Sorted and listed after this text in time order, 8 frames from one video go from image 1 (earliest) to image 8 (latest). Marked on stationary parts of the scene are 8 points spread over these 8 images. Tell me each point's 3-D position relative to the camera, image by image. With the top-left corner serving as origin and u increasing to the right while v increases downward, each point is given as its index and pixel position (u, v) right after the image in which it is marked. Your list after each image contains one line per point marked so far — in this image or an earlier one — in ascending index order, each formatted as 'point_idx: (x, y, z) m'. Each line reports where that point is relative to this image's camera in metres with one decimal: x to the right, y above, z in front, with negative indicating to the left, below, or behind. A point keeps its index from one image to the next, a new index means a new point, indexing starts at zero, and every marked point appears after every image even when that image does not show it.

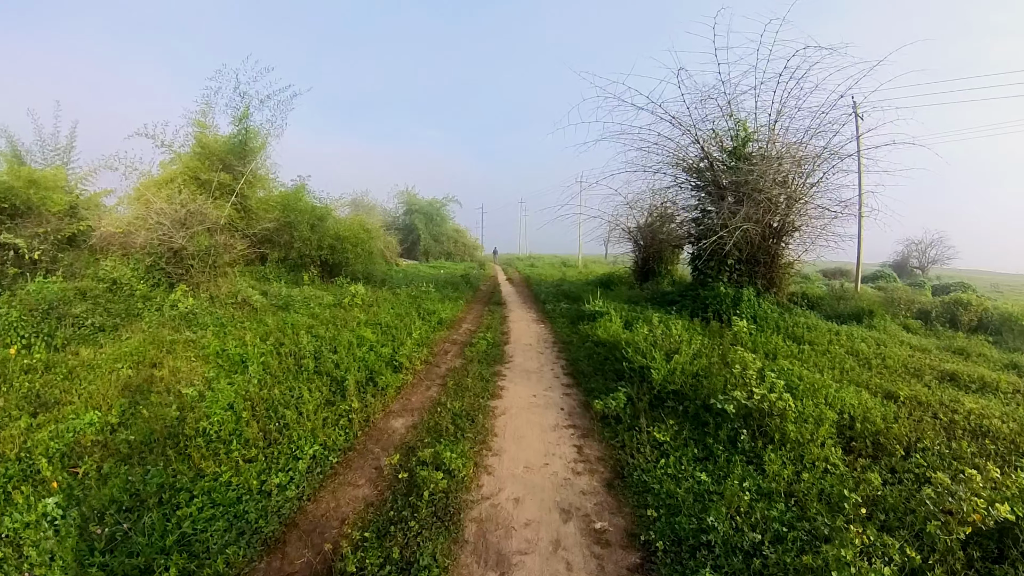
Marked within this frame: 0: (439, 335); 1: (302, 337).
0: (-0.8, -0.5, +8.1) m
1: (-2.1, -0.5, +7.7) m
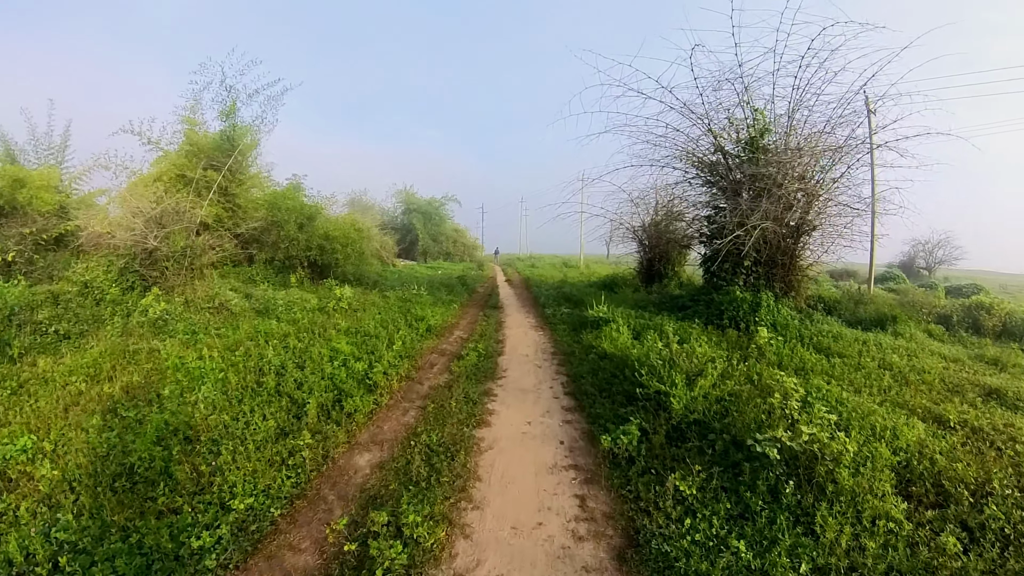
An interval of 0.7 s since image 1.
0: (-0.8, -0.5, +7.3) m
1: (-2.2, -0.5, +6.9) m
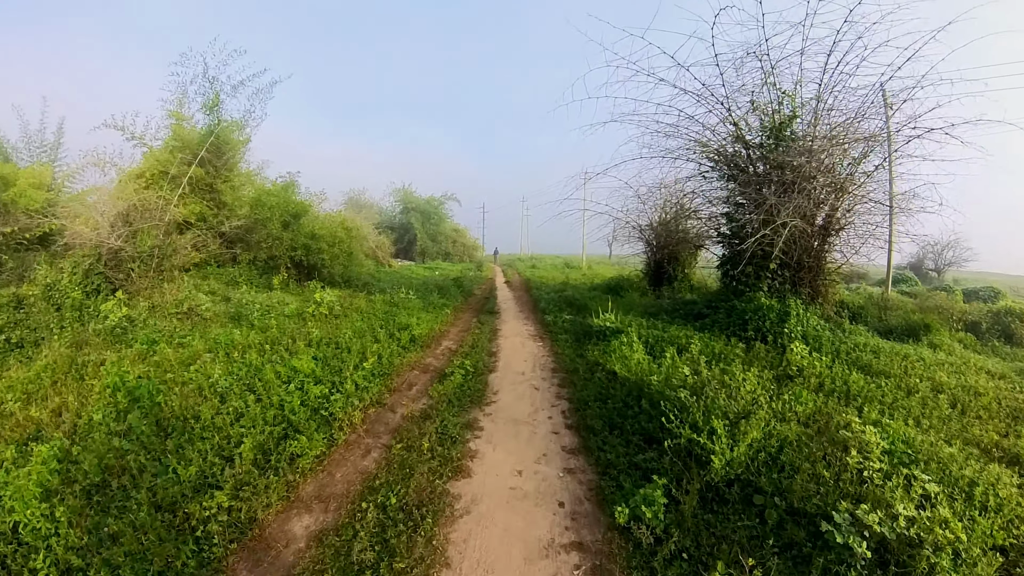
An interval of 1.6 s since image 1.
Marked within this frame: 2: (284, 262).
0: (-0.9, -0.6, +6.3) m
1: (-2.2, -0.6, +6.0) m
2: (-4.2, +0.5, +13.8) m
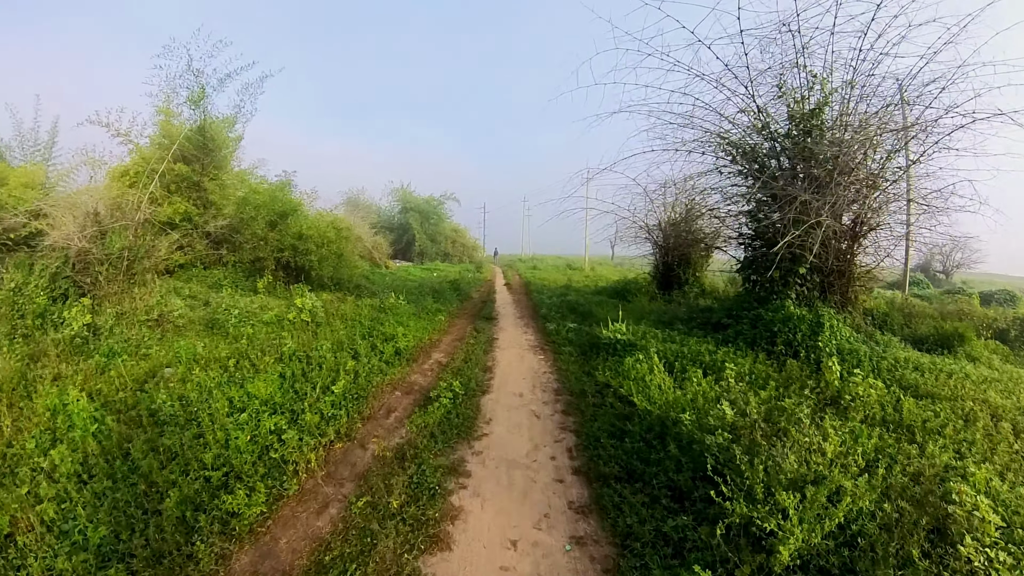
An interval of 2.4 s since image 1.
0: (-0.9, -0.6, +5.6) m
1: (-2.2, -0.7, +5.2) m
2: (-4.2, +0.4, +13.0) m
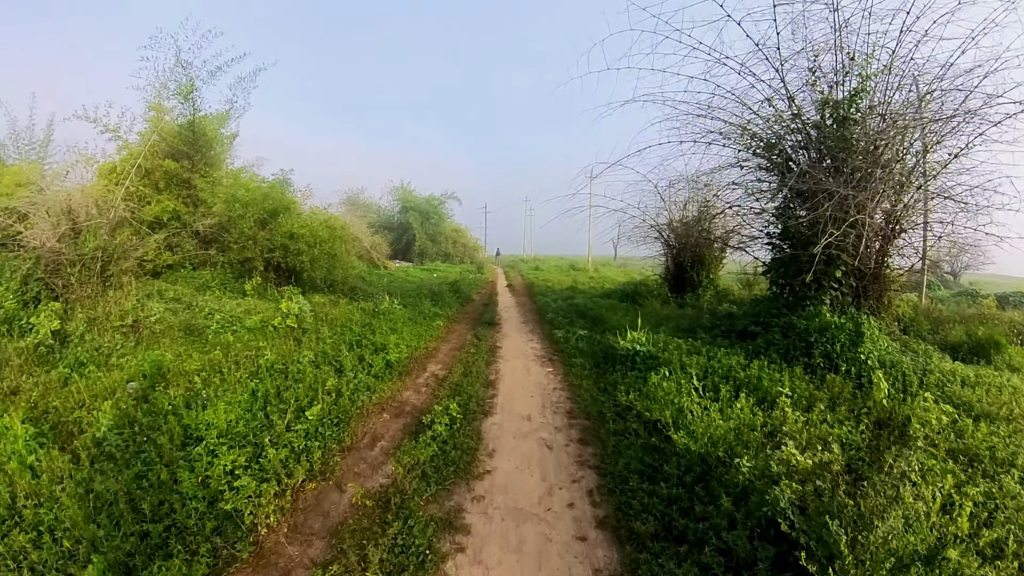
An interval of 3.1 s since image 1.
0: (-0.8, -0.7, +4.9) m
1: (-2.2, -0.7, +4.5) m
2: (-4.1, +0.4, +12.4) m
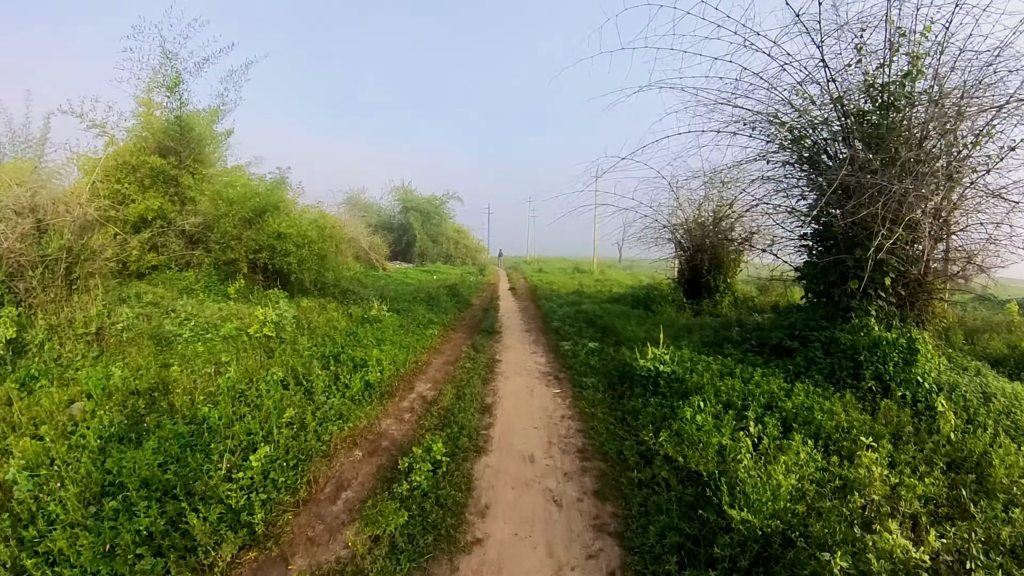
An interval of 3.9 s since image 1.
0: (-0.8, -0.7, +4.1) m
1: (-2.2, -0.7, +3.8) m
2: (-4.1, +0.3, +11.6) m
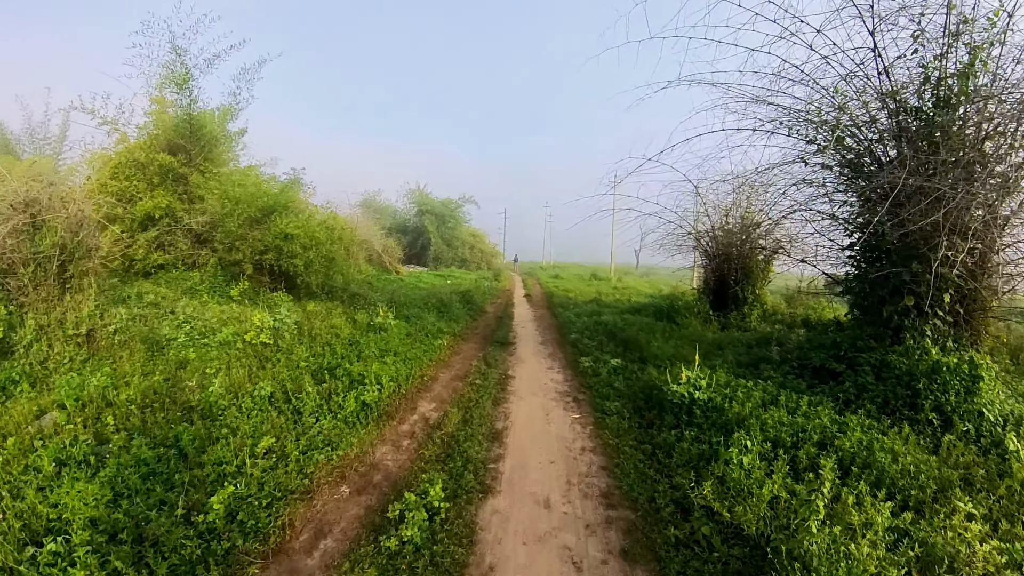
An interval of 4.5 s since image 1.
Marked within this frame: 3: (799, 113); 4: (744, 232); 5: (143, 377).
0: (-0.8, -0.8, +3.6) m
1: (-2.2, -0.7, +3.3) m
2: (-3.9, +0.3, +11.2) m
3: (+2.2, +1.3, +5.6) m
4: (+2.6, +0.6, +8.6) m
5: (-2.7, -0.6, +5.5) m
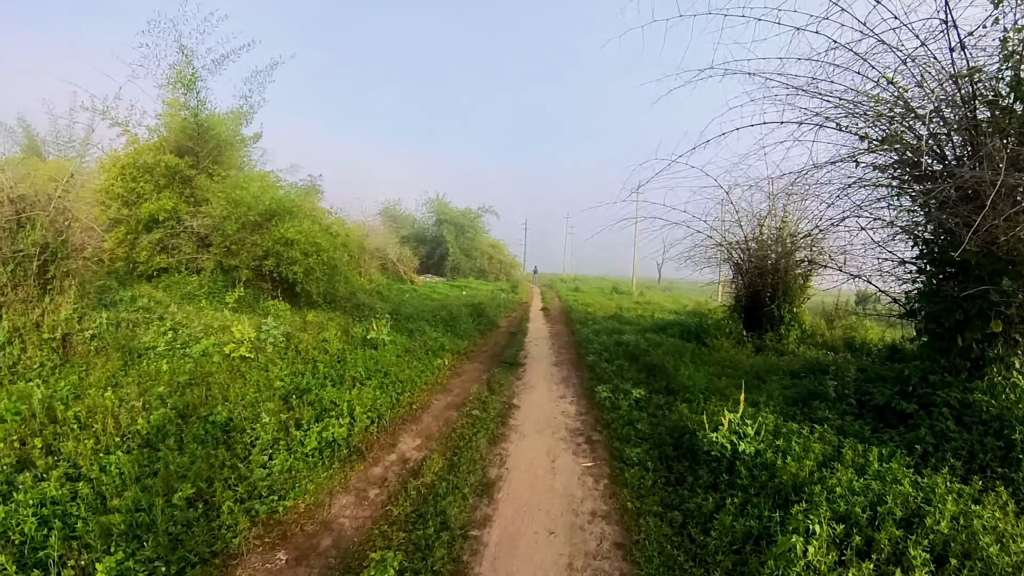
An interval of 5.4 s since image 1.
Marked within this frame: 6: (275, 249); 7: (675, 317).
0: (-0.8, -0.8, +2.9) m
1: (-2.2, -0.8, +2.6) m
2: (-3.7, +0.2, +10.6) m
3: (+2.2, +1.2, +4.8) m
4: (+2.7, +0.4, +7.8) m
5: (-2.6, -0.6, +4.9) m
6: (-3.3, +0.6, +10.7) m
7: (+2.4, -0.4, +11.5) m
